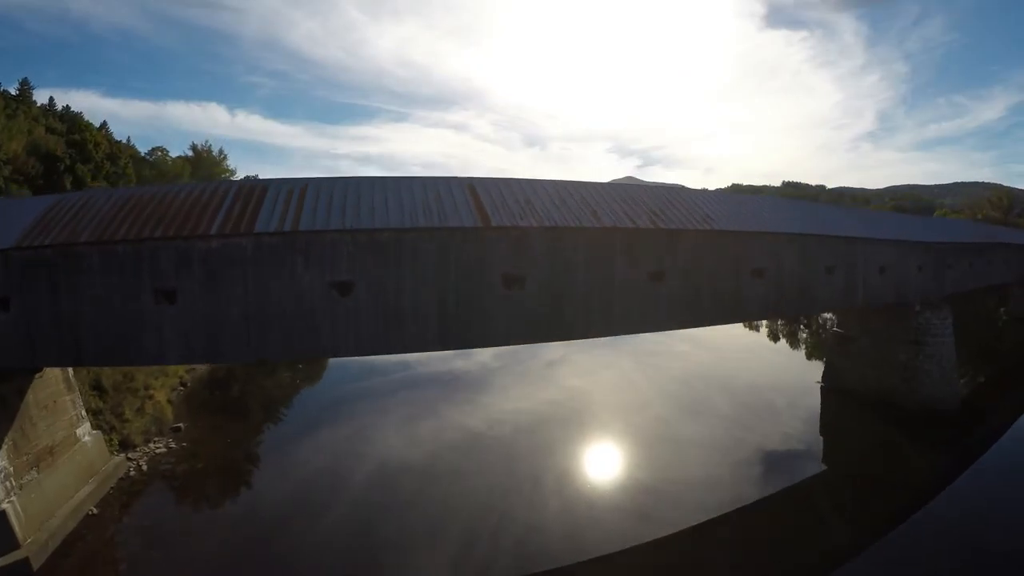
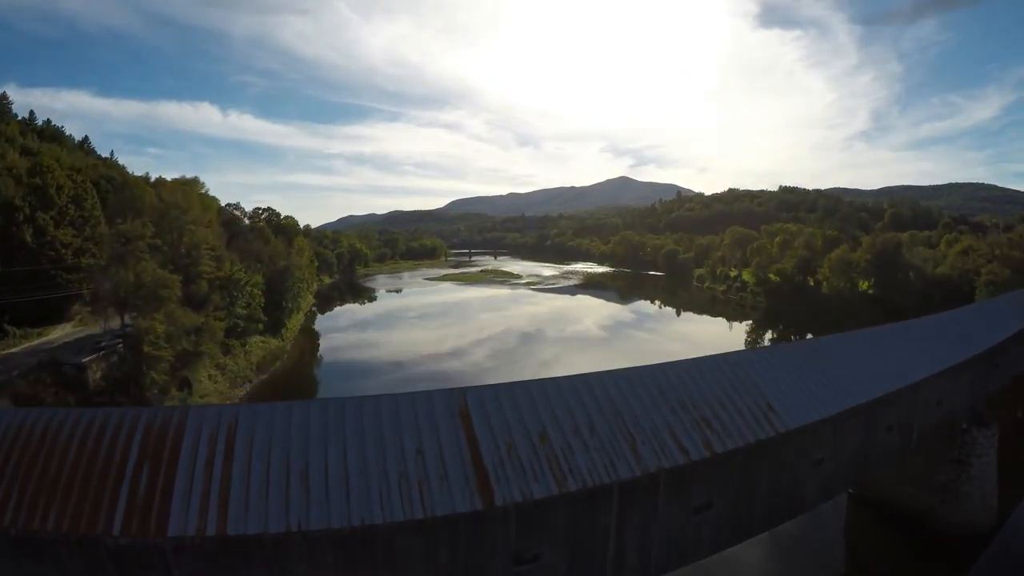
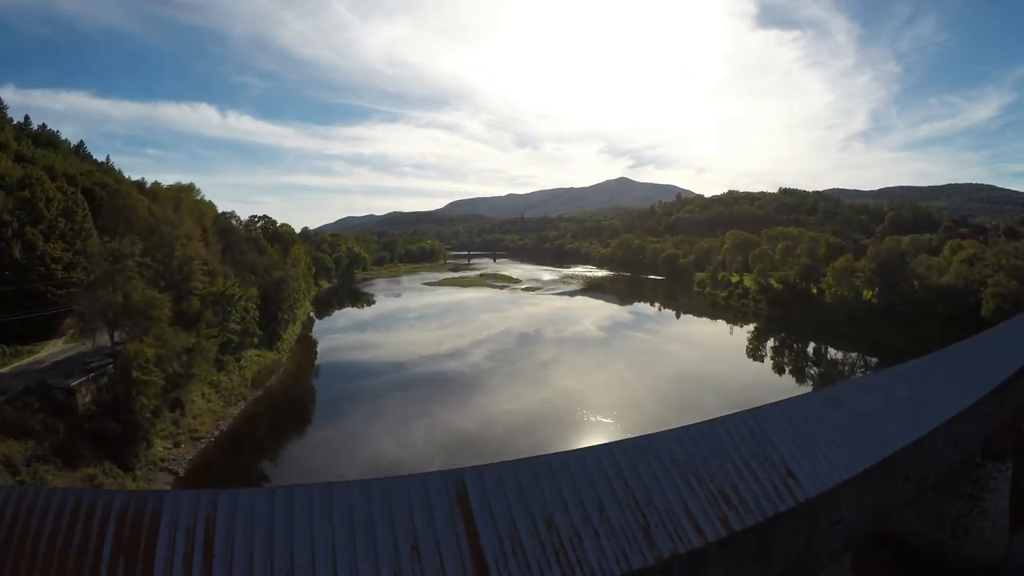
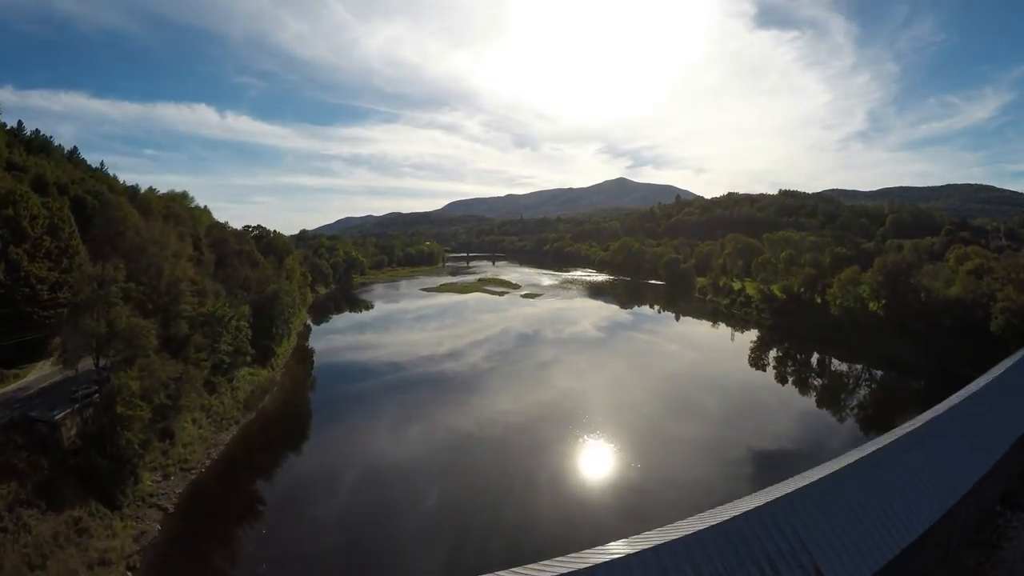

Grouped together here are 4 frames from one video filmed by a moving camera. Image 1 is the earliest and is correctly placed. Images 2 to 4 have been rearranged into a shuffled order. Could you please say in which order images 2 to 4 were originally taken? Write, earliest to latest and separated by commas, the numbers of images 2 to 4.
2, 3, 4
